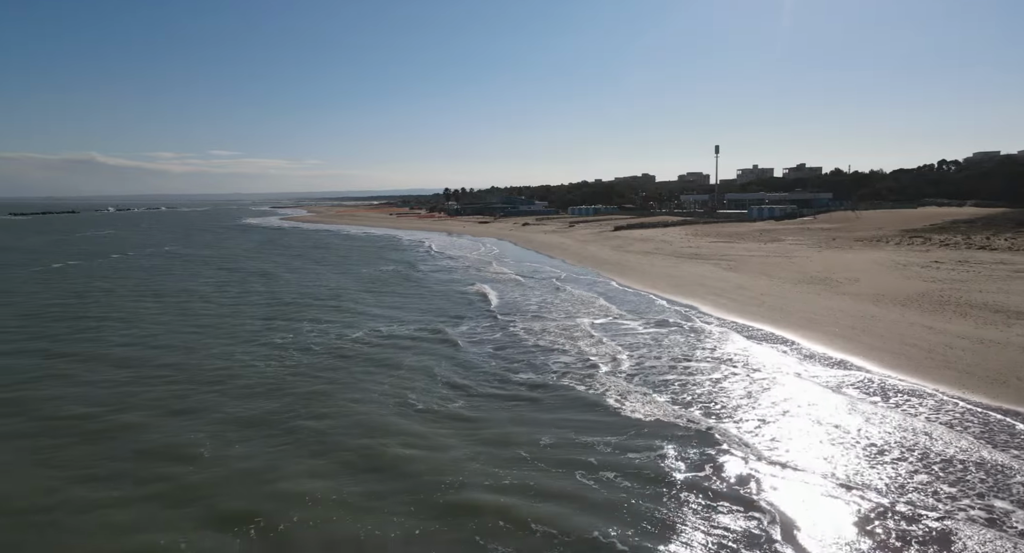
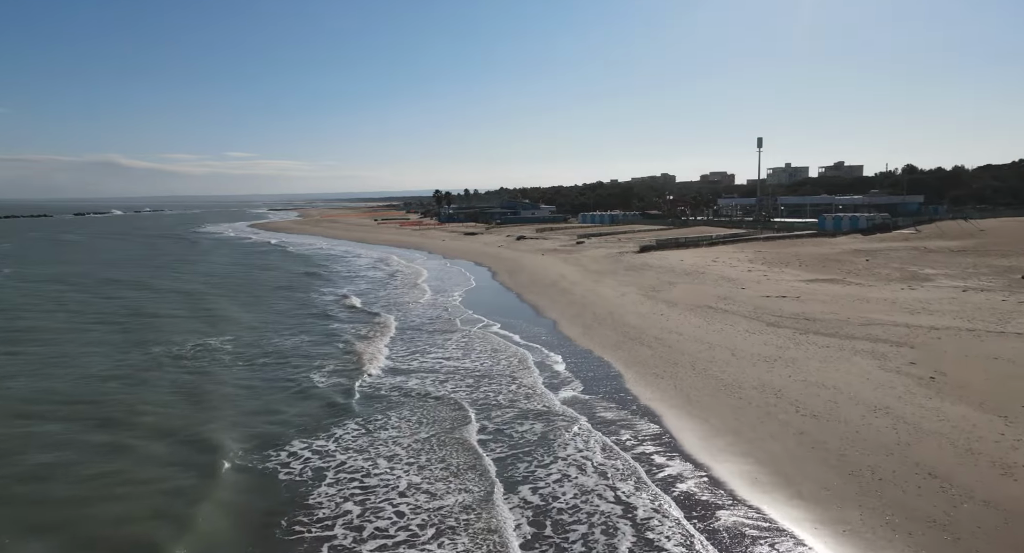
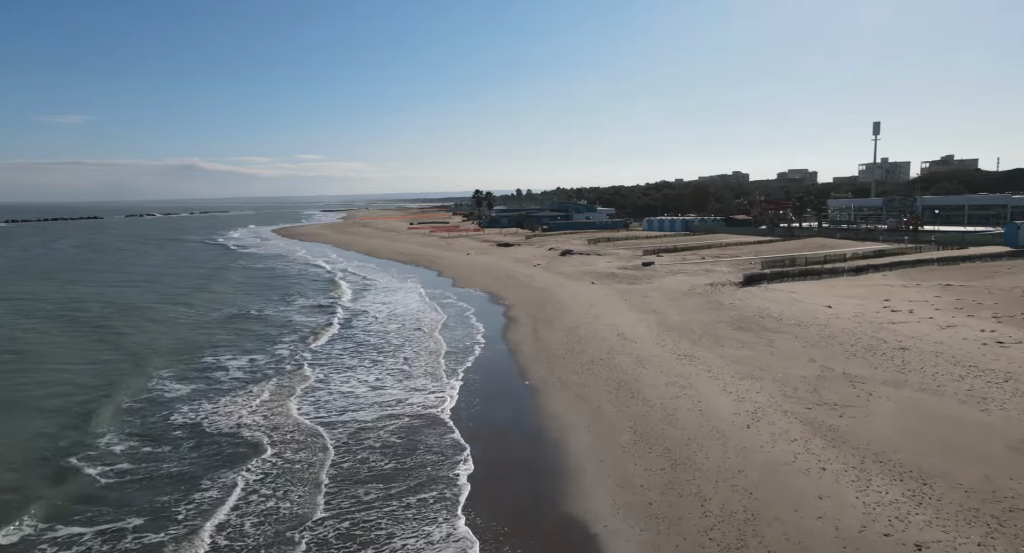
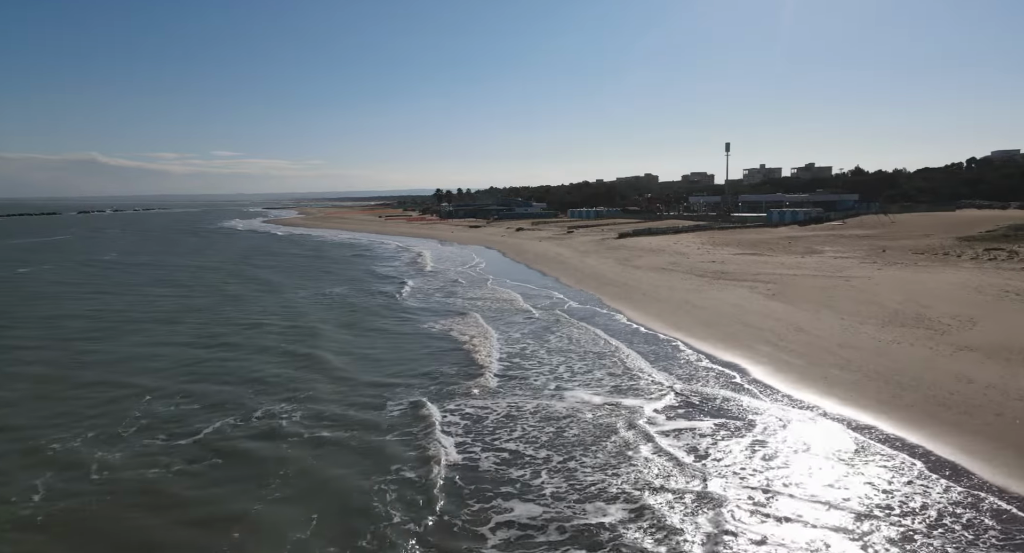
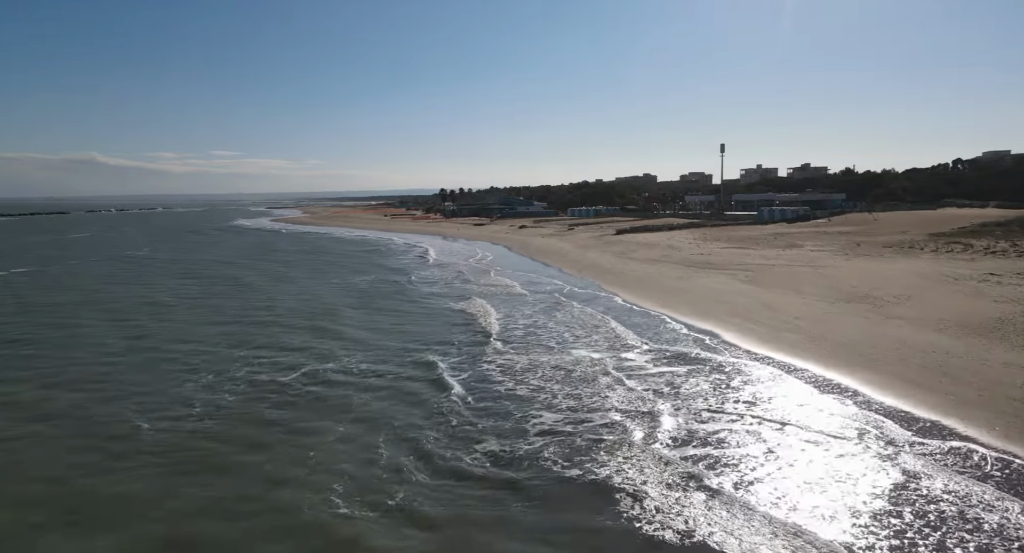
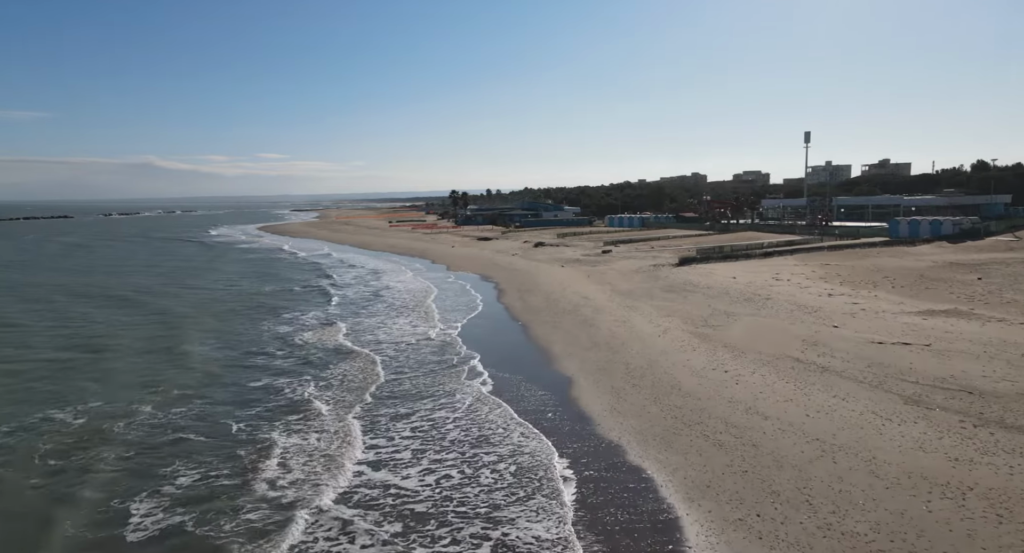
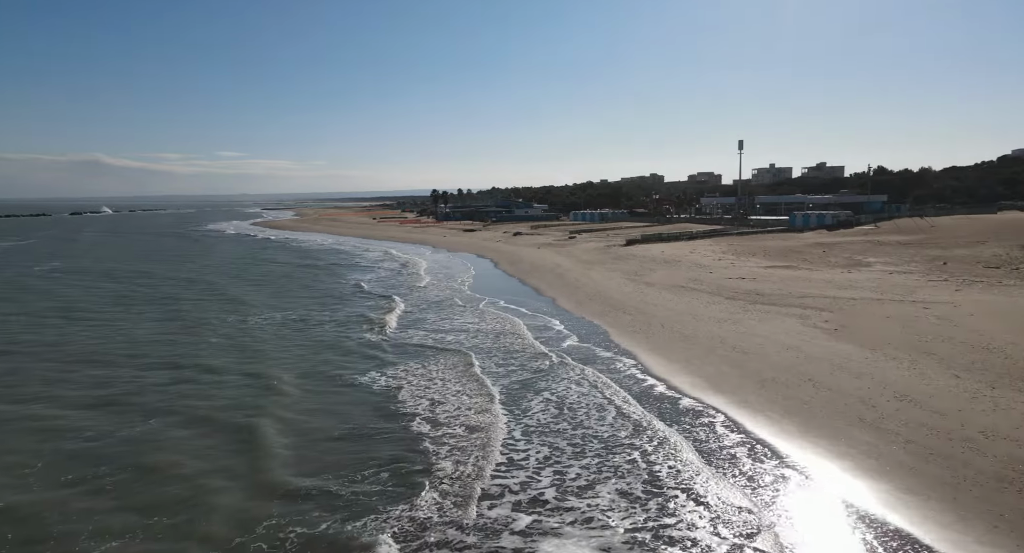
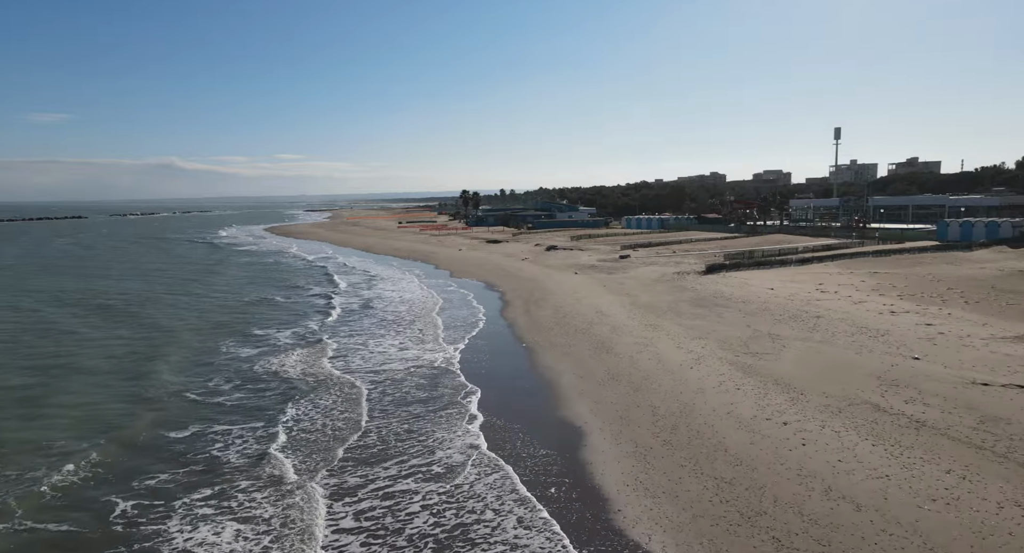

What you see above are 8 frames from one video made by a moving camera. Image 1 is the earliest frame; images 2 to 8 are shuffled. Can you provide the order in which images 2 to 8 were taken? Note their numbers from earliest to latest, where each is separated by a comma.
5, 4, 7, 2, 6, 8, 3
